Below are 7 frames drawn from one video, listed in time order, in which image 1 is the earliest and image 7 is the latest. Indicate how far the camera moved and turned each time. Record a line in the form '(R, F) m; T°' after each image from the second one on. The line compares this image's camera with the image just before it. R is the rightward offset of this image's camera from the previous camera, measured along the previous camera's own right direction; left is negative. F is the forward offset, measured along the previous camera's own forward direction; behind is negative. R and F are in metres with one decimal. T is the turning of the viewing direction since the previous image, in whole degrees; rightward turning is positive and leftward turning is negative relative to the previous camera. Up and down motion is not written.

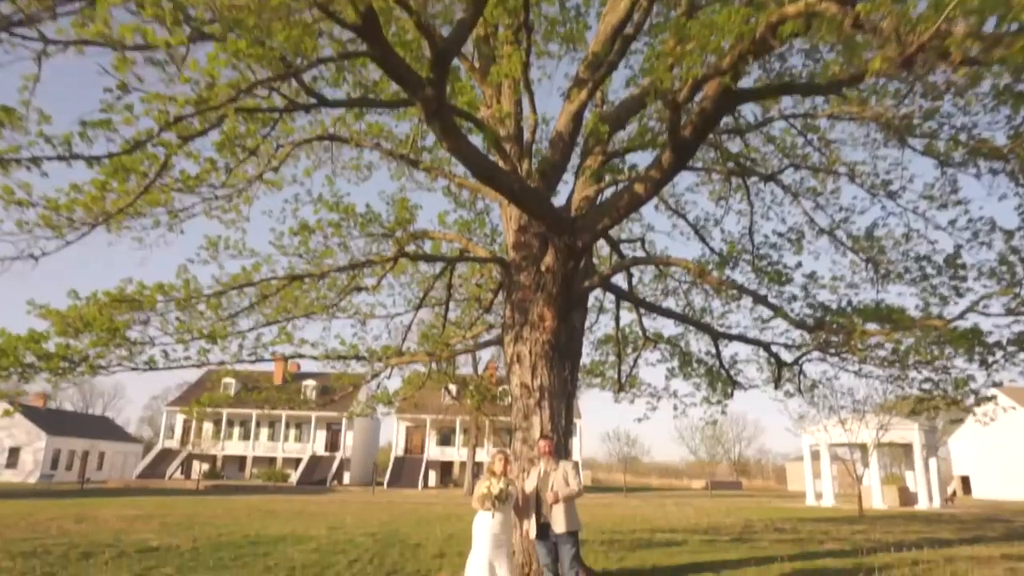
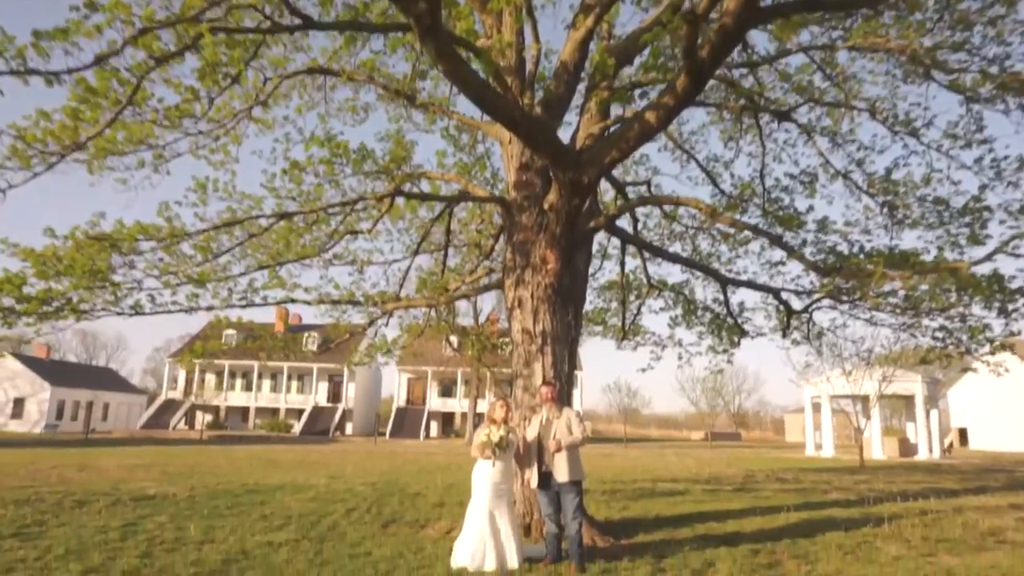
(0.0, +0.5) m; 0°
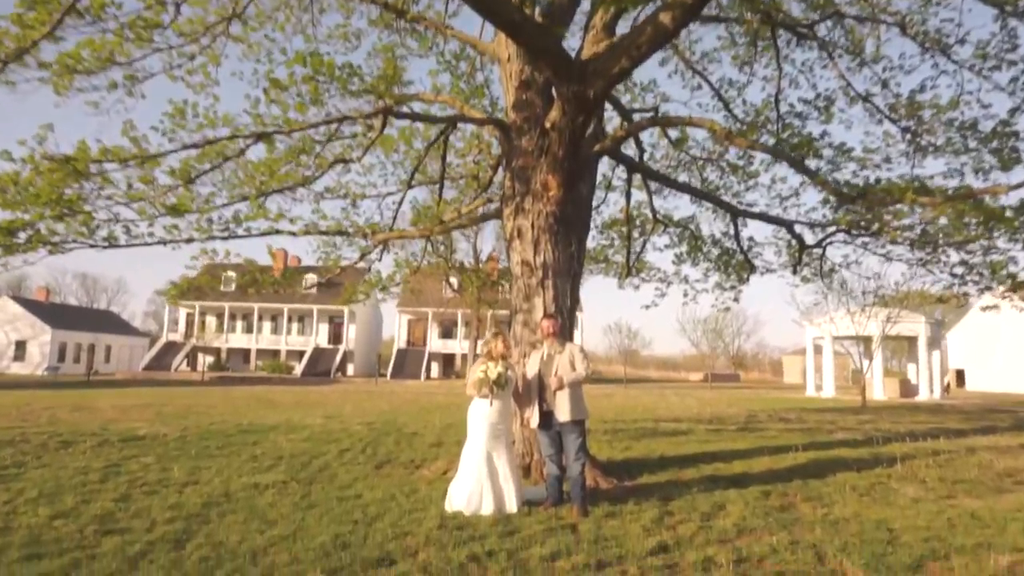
(0.0, +0.6) m; 0°
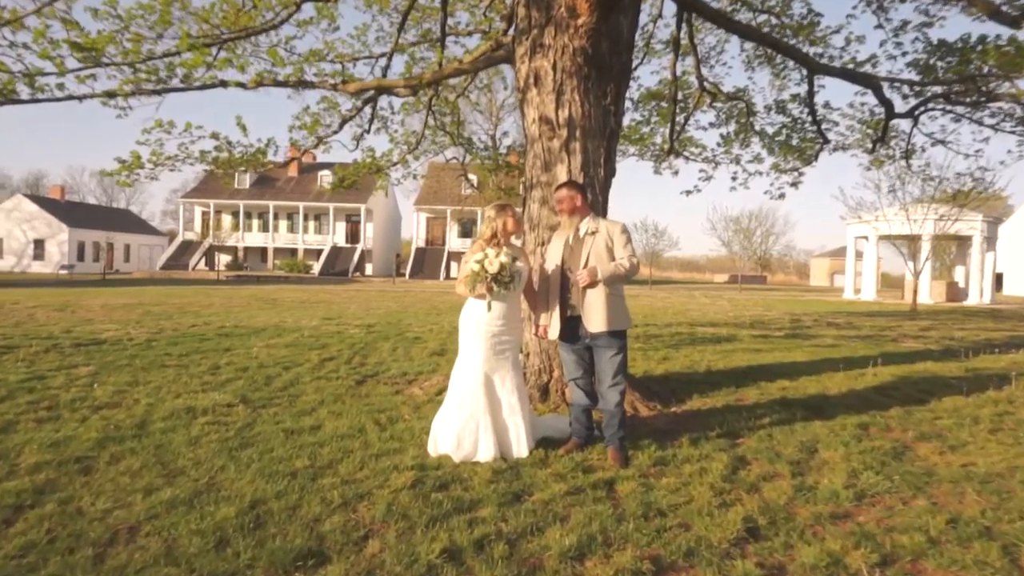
(+0.1, +2.2) m; -2°
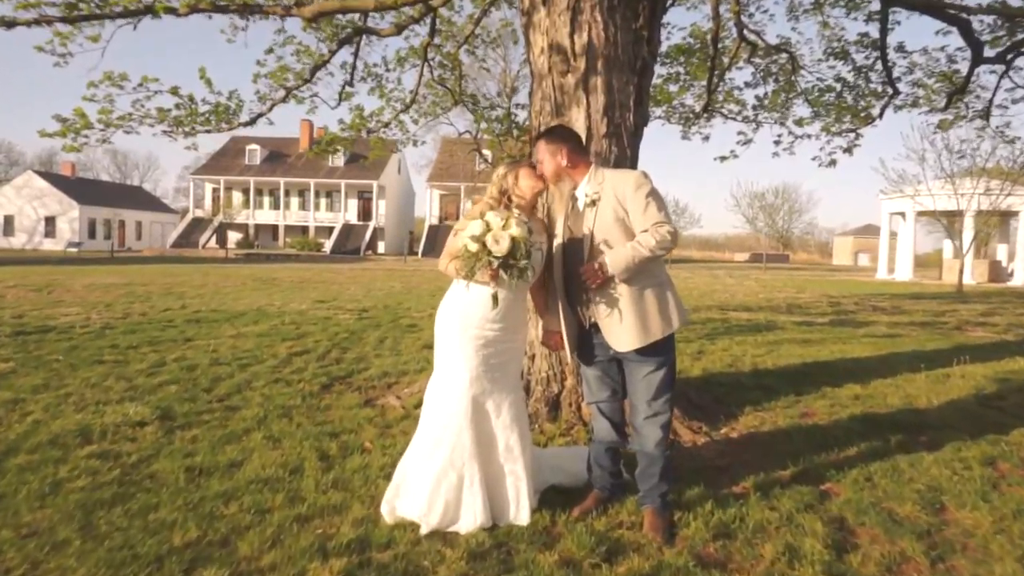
(+0.1, +1.6) m; -1°
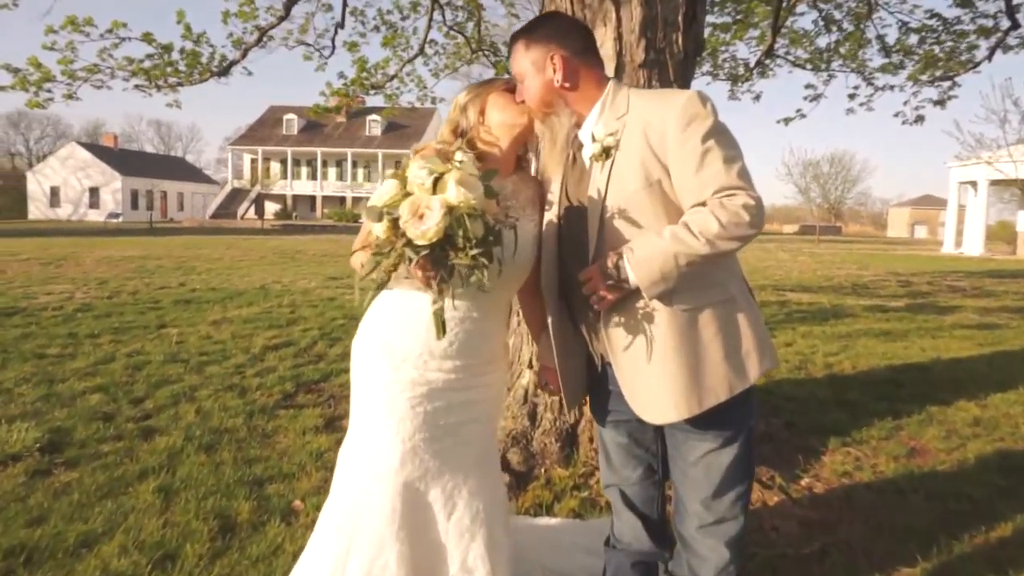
(+0.2, +1.4) m; -3°
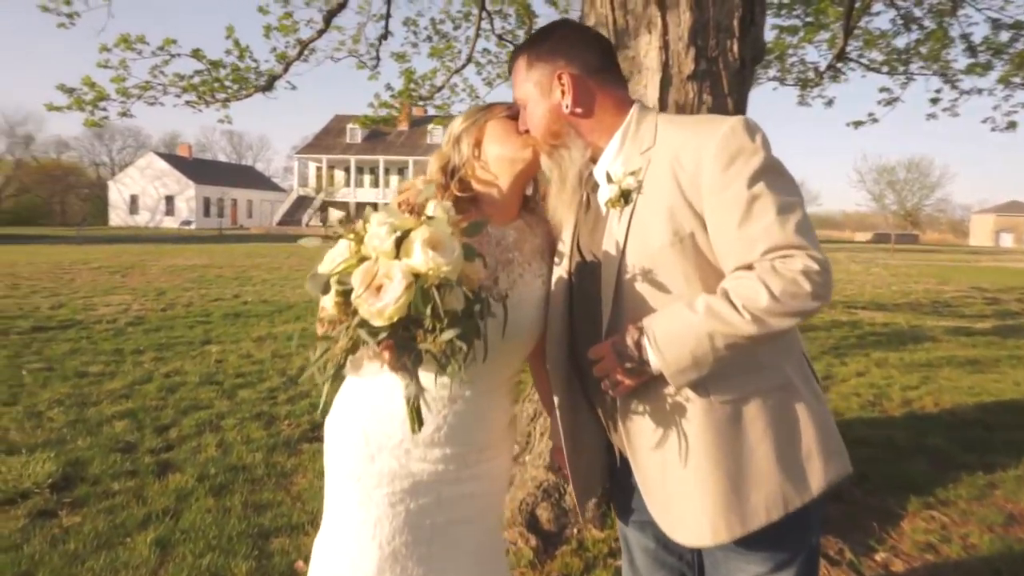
(+0.1, +0.4) m; -5°
